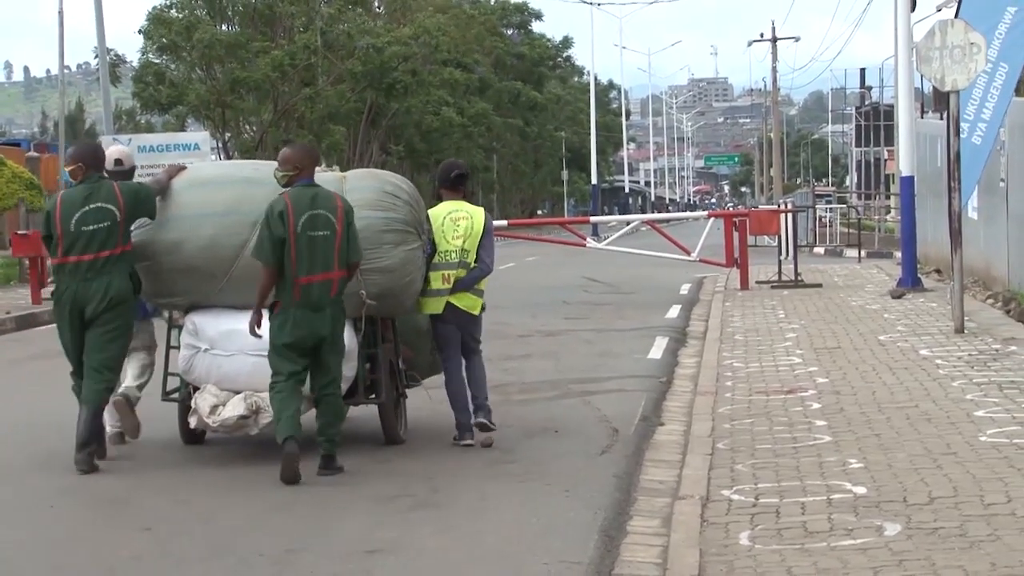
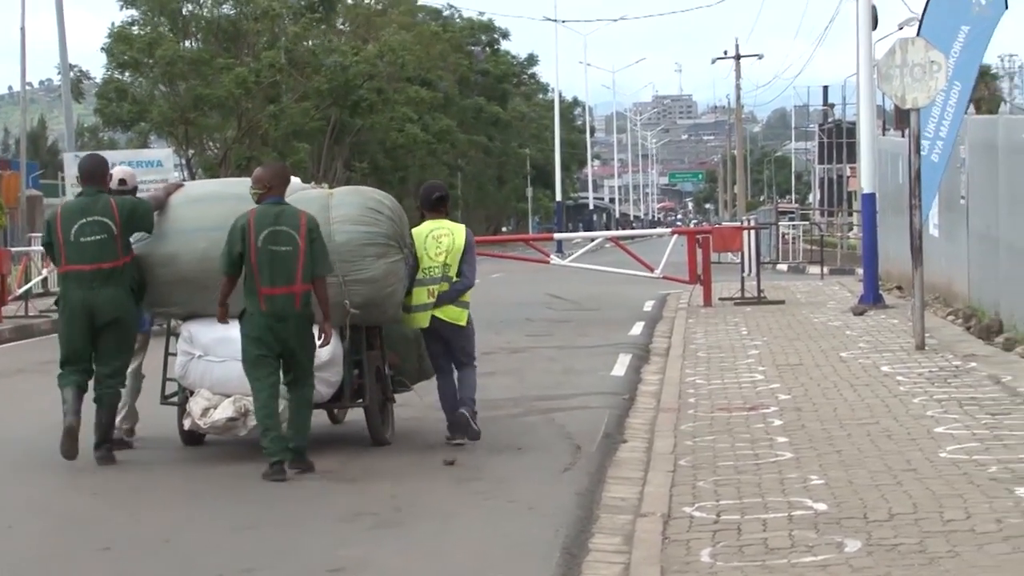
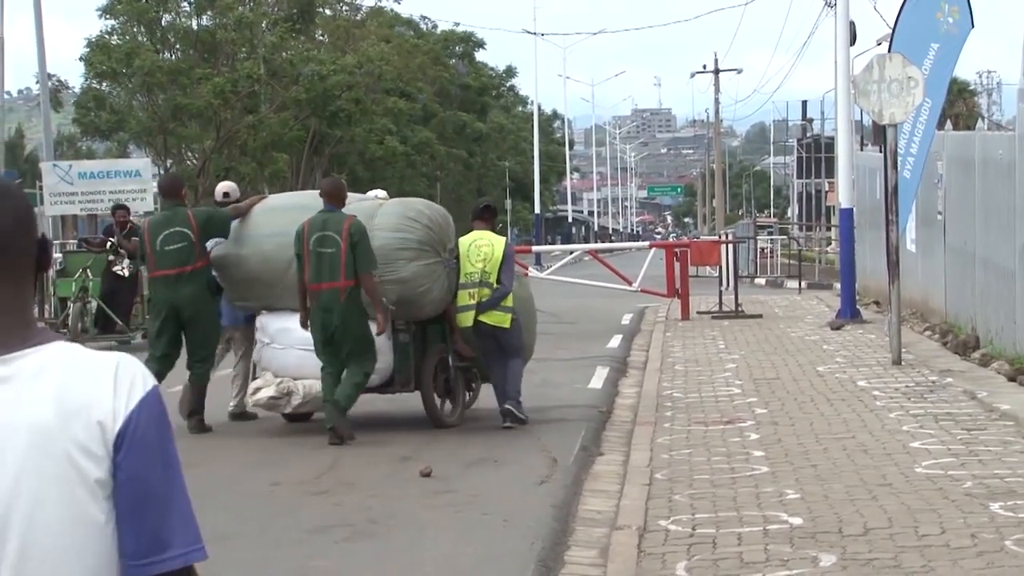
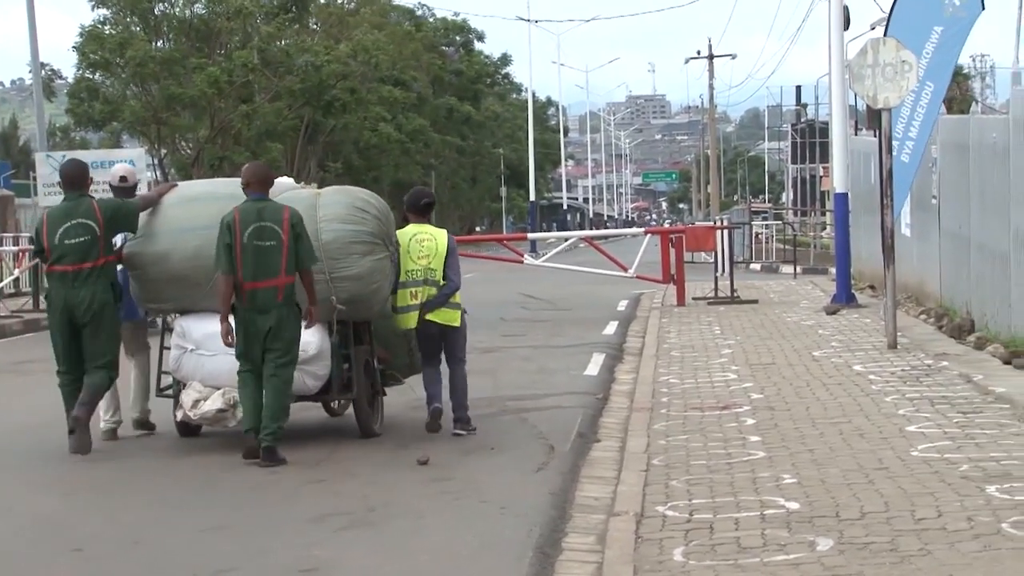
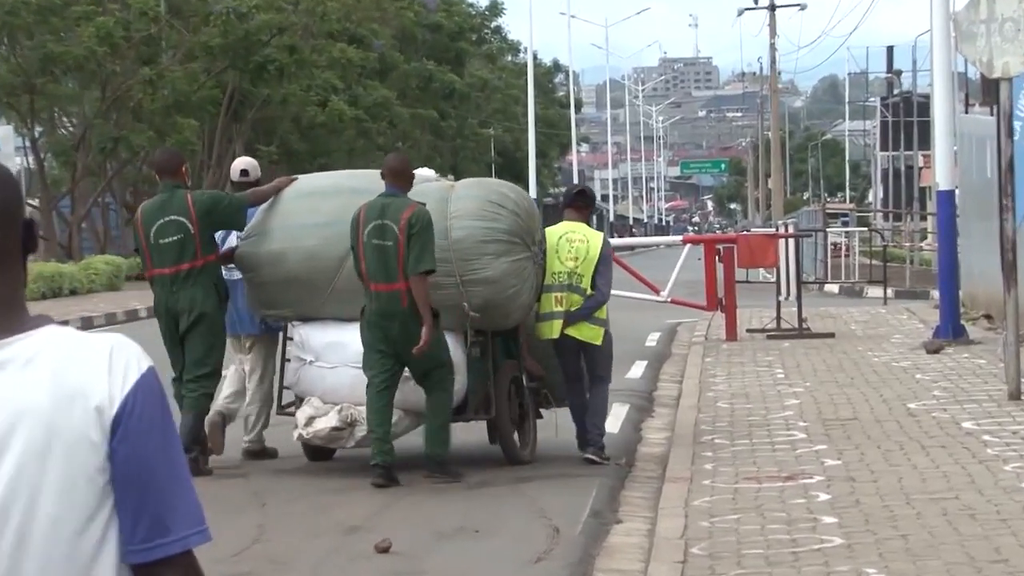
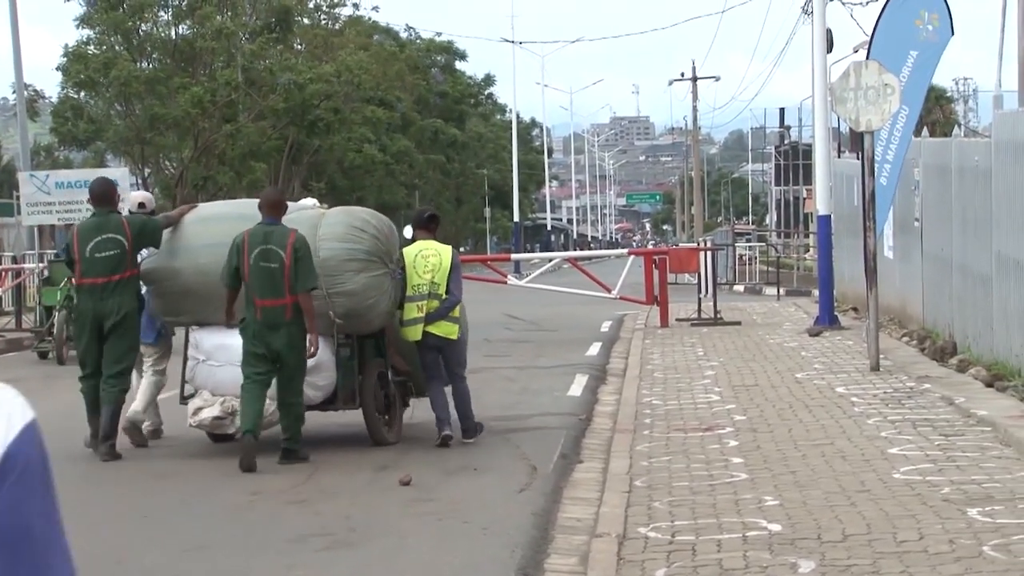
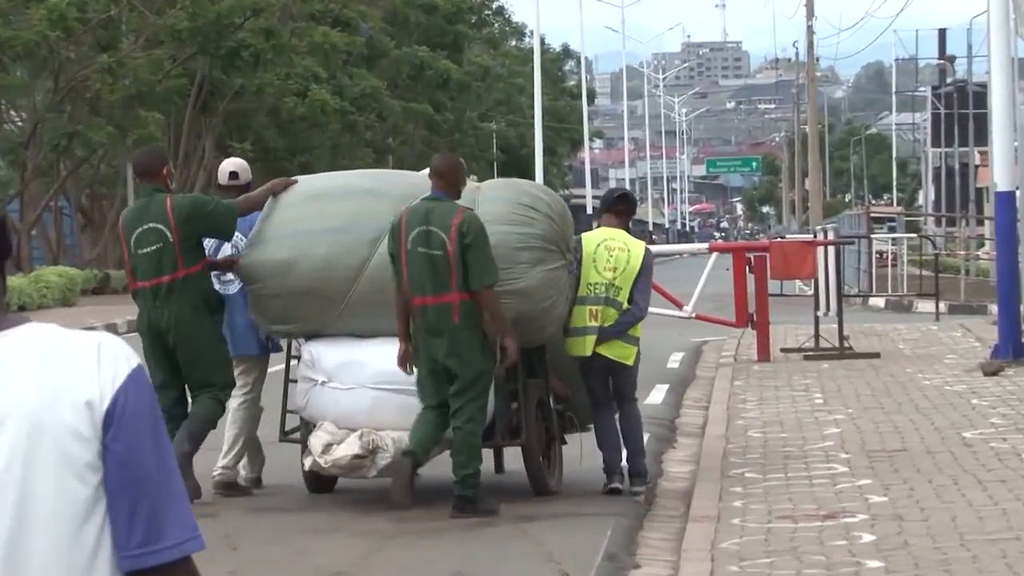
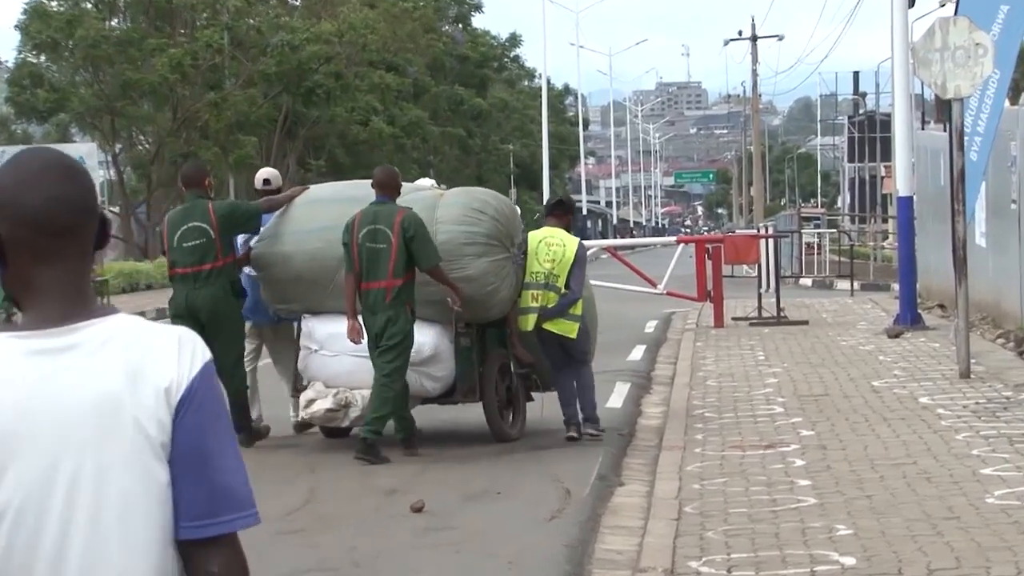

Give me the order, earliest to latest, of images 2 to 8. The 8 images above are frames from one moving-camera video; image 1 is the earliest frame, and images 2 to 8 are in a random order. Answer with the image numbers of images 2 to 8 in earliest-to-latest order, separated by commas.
2, 4, 6, 3, 8, 5, 7
